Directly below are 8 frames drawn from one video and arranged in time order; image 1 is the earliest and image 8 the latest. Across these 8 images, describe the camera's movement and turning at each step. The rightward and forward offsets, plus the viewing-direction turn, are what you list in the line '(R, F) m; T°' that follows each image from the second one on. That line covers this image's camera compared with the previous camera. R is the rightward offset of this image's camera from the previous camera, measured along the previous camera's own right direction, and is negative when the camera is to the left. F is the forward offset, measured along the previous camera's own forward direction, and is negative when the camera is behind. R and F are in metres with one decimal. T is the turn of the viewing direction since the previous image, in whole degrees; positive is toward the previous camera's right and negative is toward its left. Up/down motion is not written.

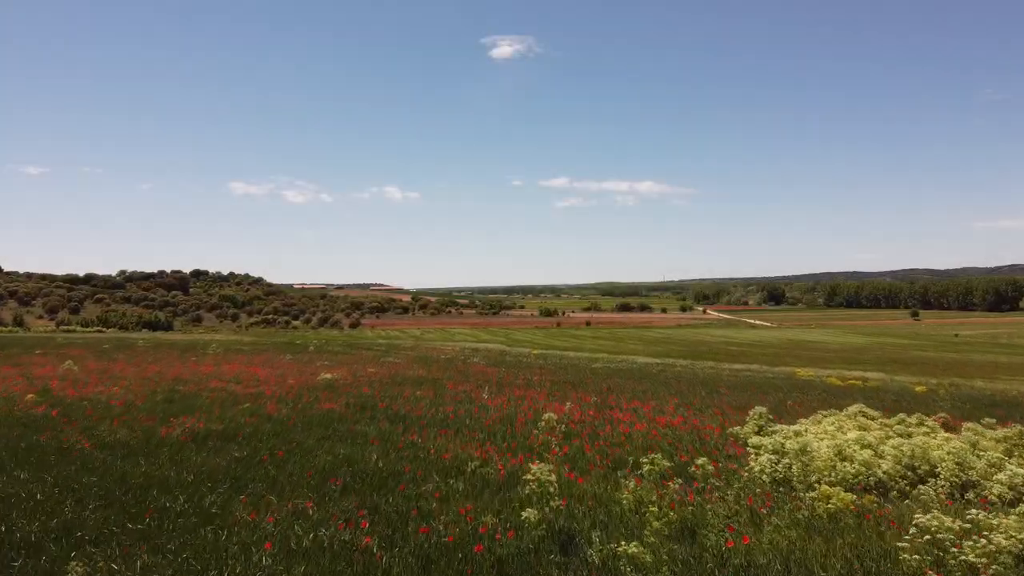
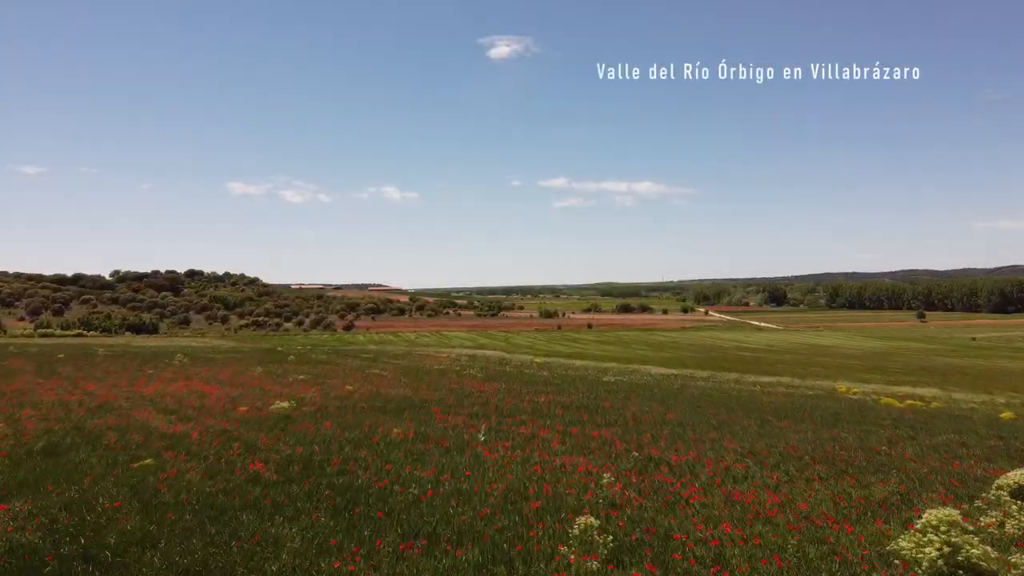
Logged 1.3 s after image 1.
(-0.1, +3.9) m; 0°
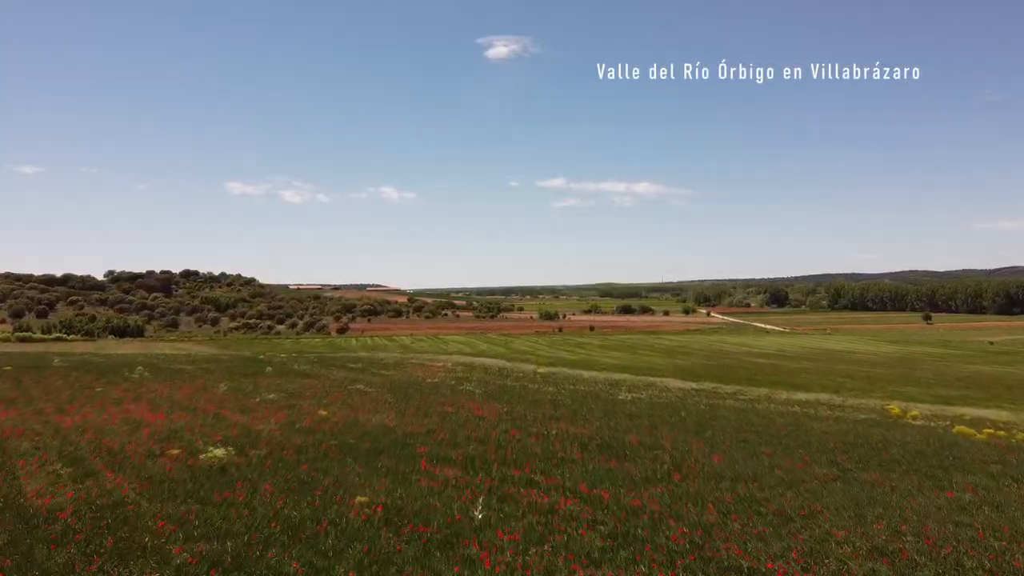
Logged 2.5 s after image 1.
(-0.2, +3.7) m; 0°
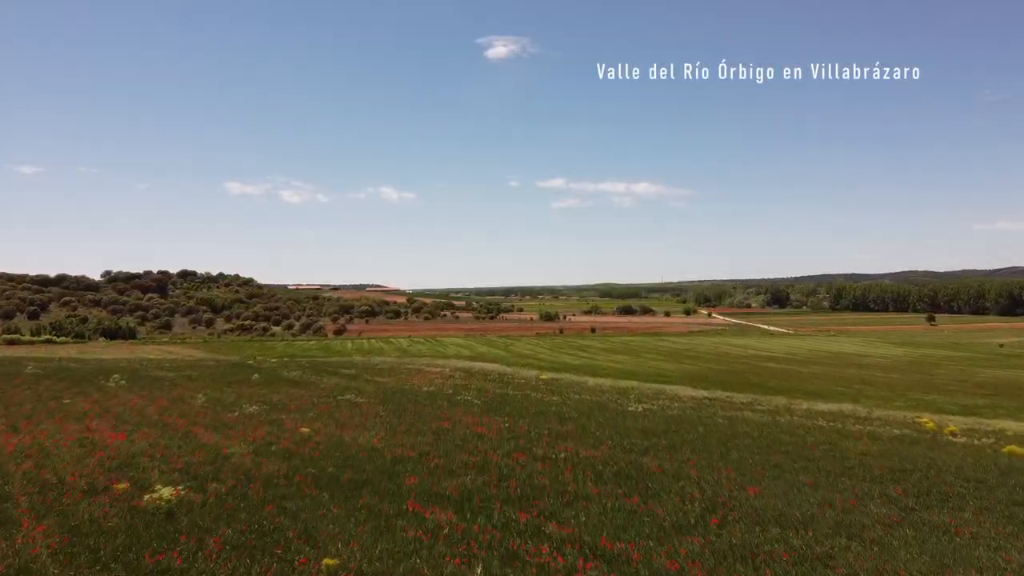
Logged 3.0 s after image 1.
(-0.1, +1.9) m; 0°
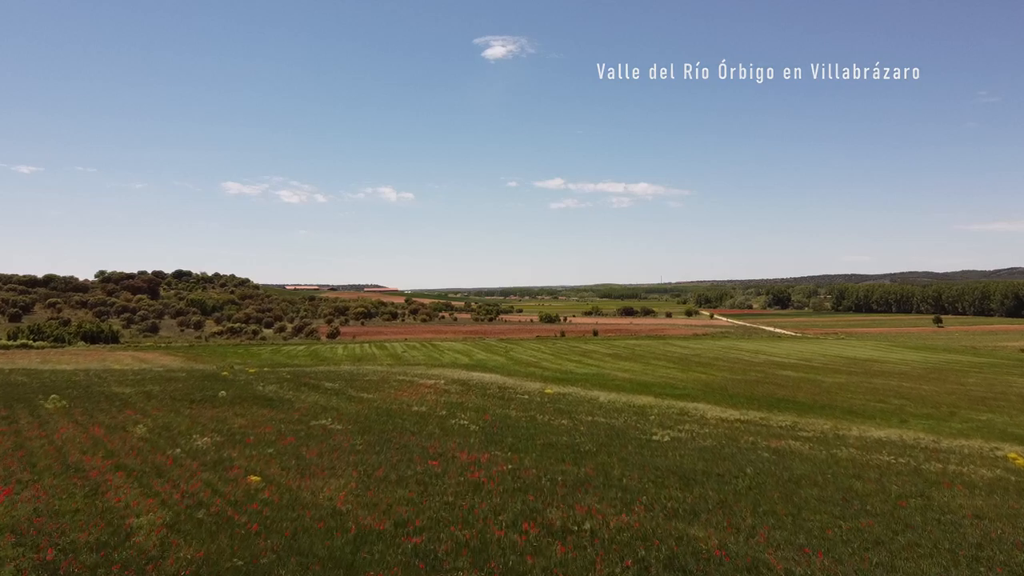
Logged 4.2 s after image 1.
(-0.2, +3.8) m; 0°
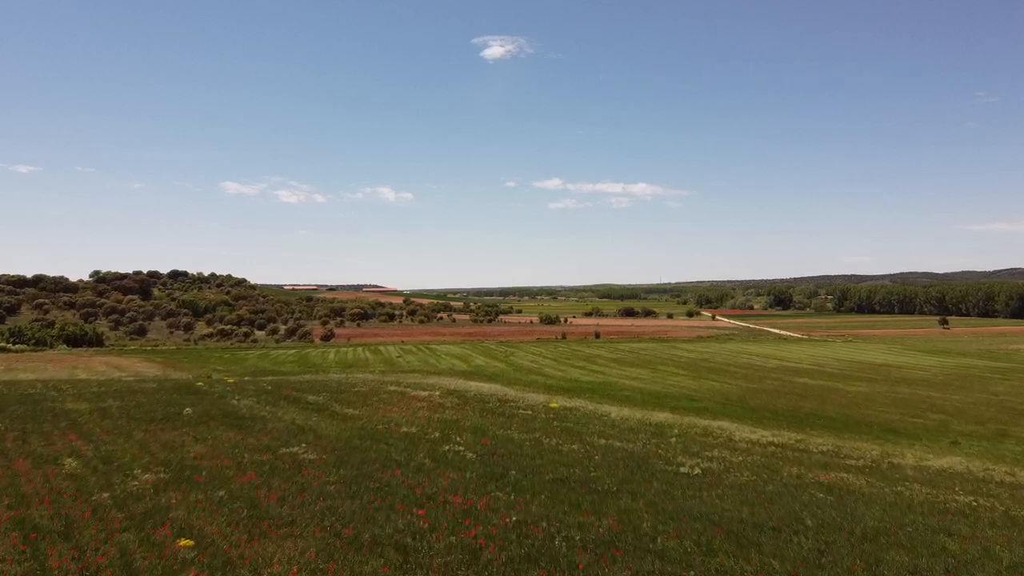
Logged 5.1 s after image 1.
(-0.1, +3.2) m; 0°
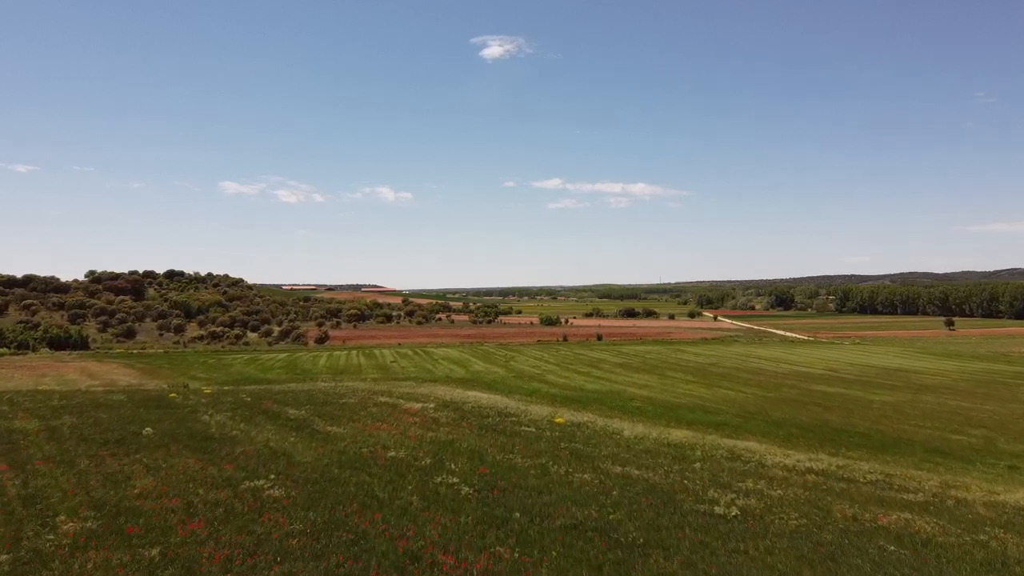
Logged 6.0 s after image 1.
(-0.1, +2.9) m; 0°
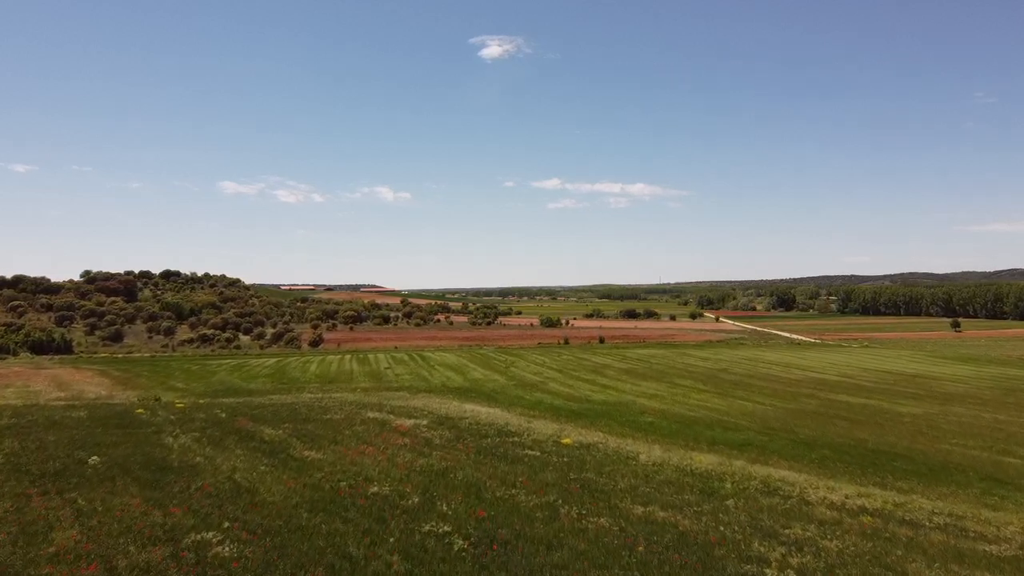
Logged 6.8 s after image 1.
(-0.1, +3.0) m; 0°
